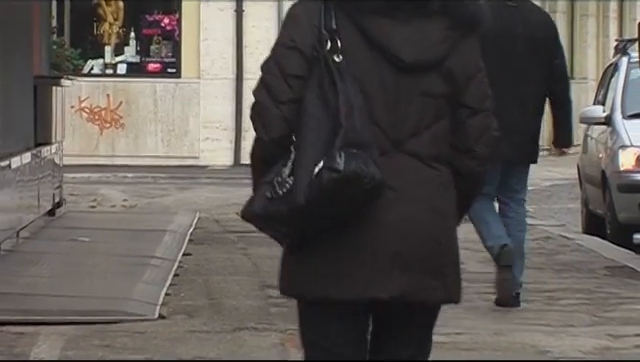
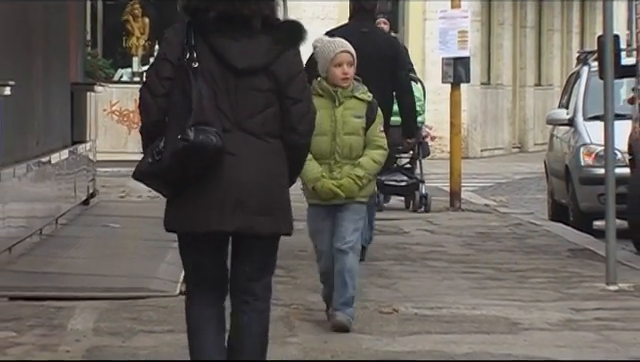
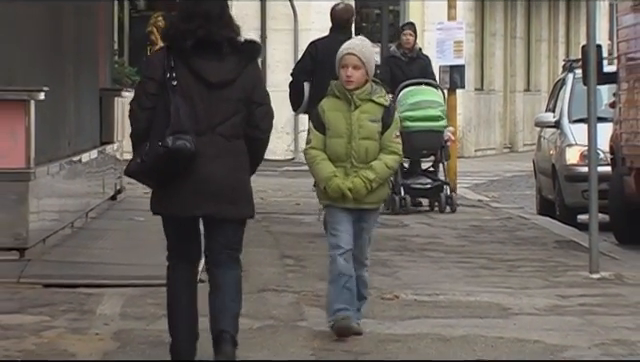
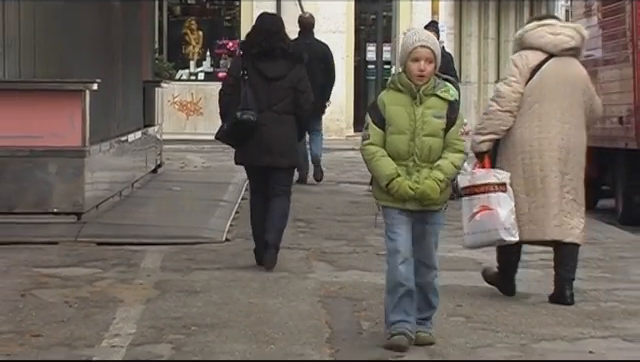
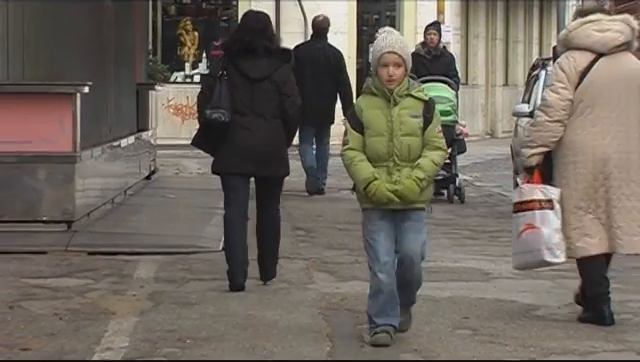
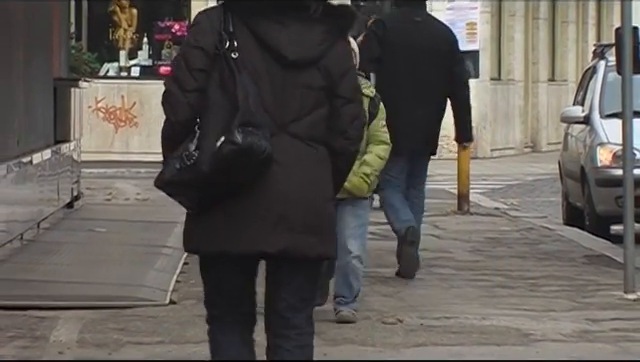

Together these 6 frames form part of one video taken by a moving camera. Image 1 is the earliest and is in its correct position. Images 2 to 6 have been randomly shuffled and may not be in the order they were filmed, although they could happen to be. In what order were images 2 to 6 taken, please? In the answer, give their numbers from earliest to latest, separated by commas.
6, 2, 3, 5, 4
